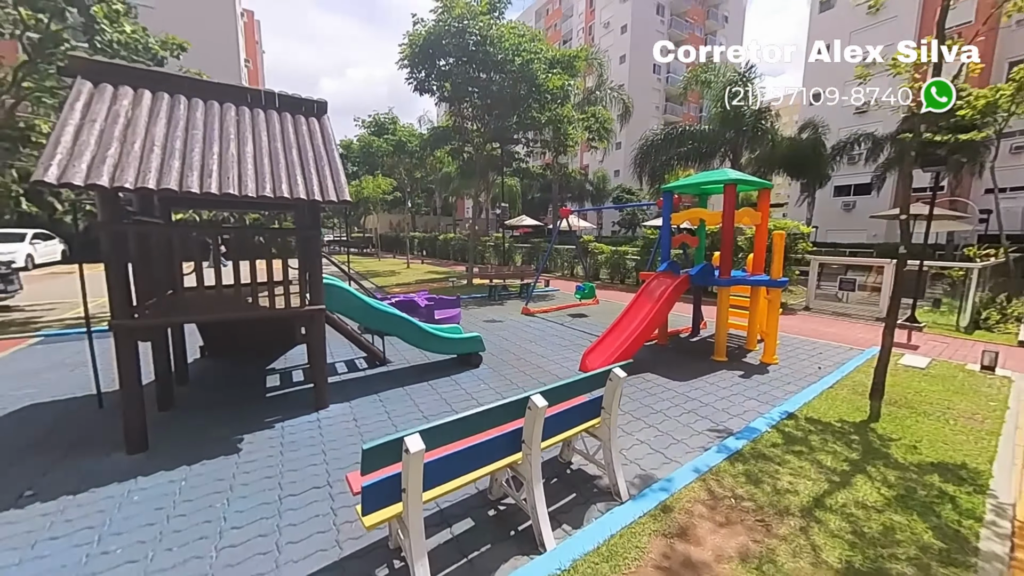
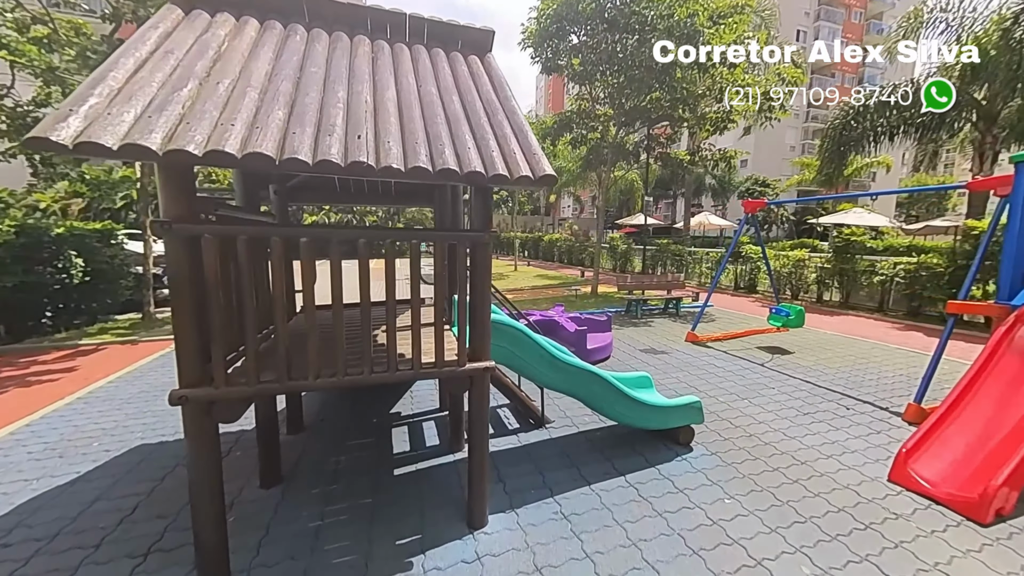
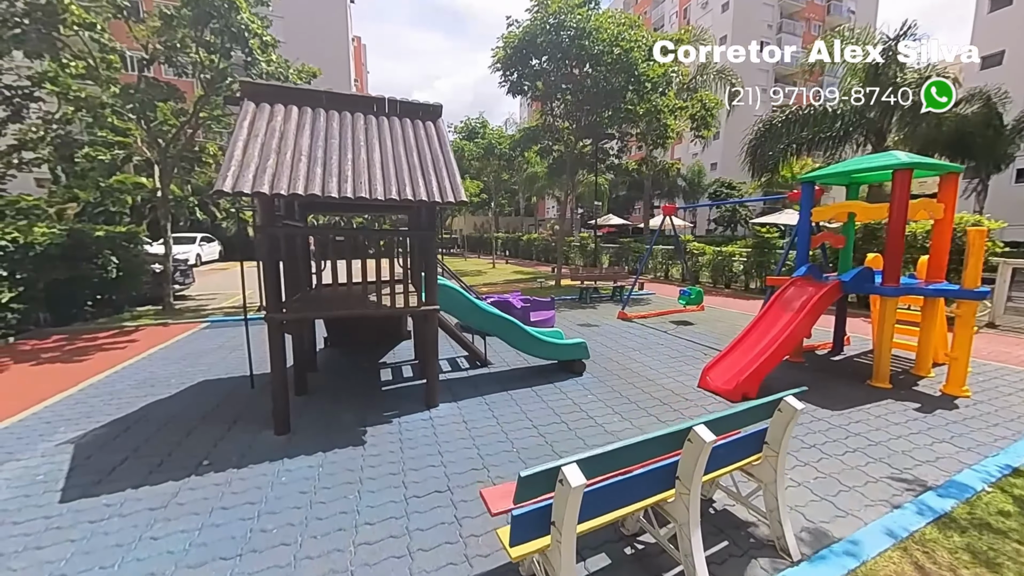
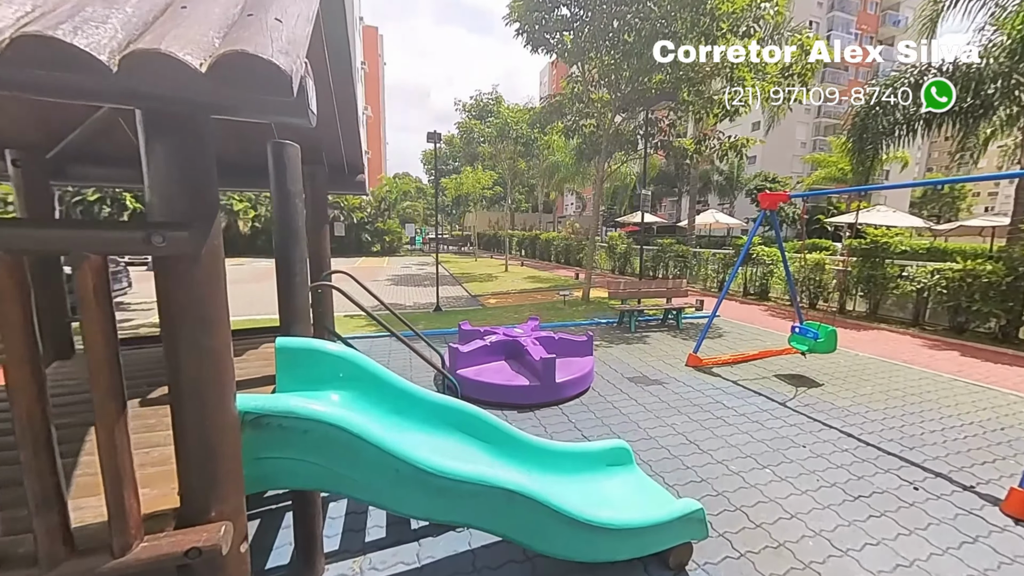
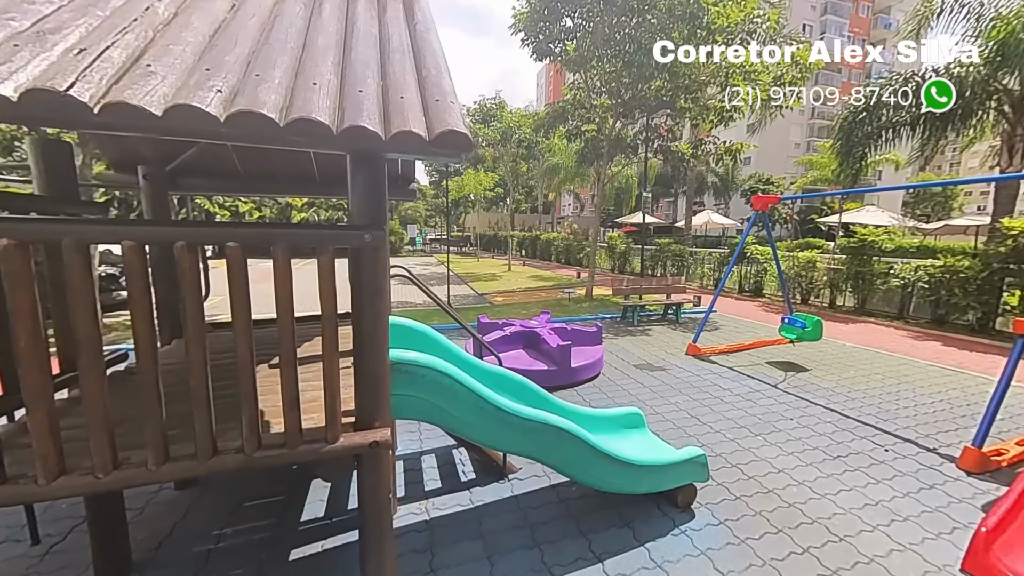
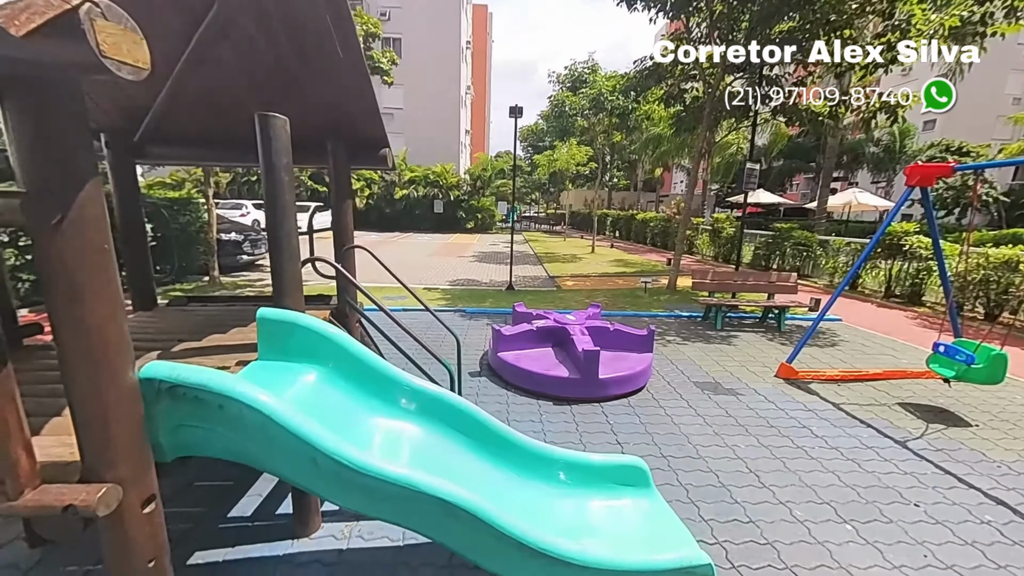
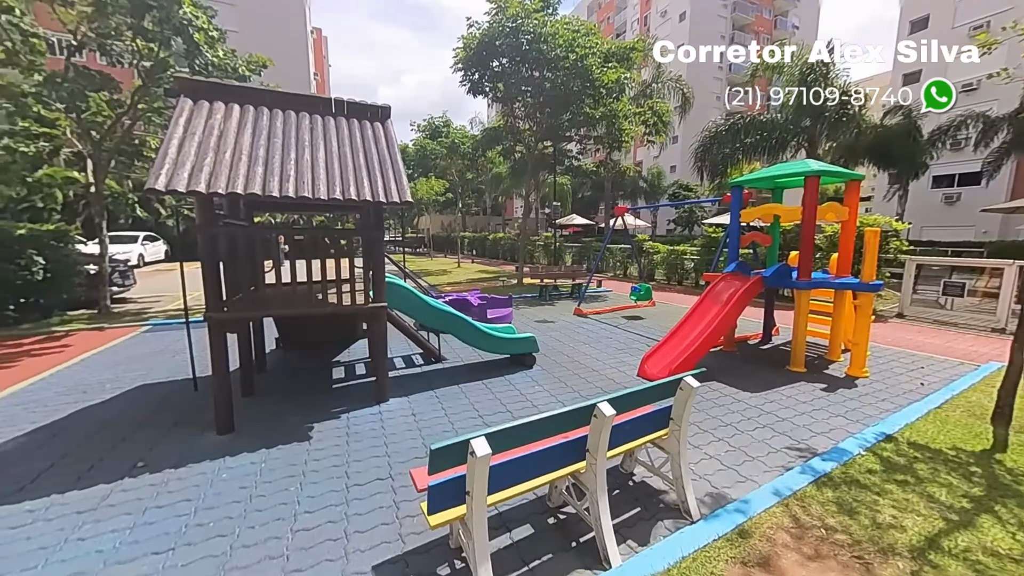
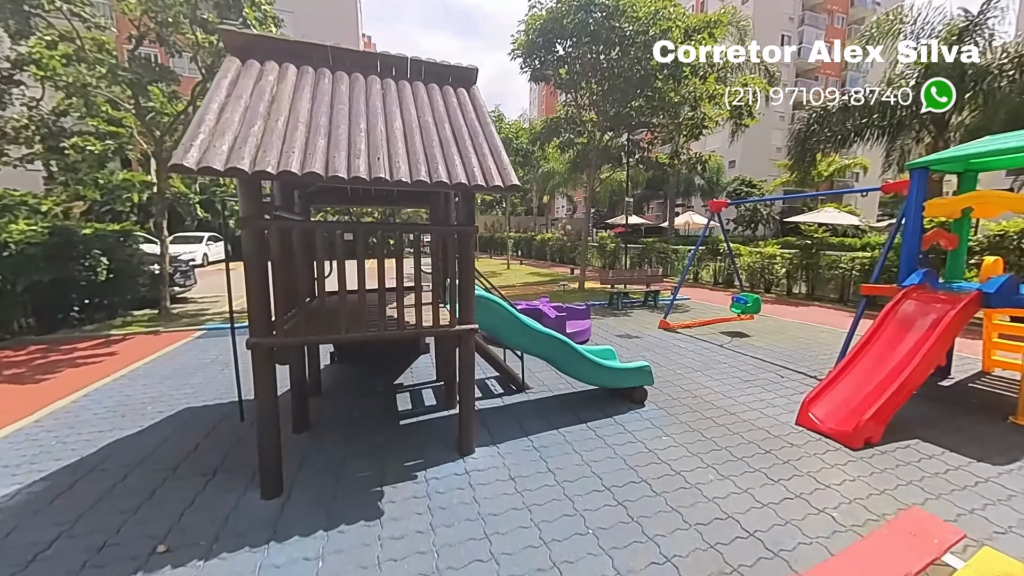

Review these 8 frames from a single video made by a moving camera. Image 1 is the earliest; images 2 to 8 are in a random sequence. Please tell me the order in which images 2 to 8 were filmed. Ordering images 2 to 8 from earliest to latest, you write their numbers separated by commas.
7, 3, 8, 2, 5, 4, 6
